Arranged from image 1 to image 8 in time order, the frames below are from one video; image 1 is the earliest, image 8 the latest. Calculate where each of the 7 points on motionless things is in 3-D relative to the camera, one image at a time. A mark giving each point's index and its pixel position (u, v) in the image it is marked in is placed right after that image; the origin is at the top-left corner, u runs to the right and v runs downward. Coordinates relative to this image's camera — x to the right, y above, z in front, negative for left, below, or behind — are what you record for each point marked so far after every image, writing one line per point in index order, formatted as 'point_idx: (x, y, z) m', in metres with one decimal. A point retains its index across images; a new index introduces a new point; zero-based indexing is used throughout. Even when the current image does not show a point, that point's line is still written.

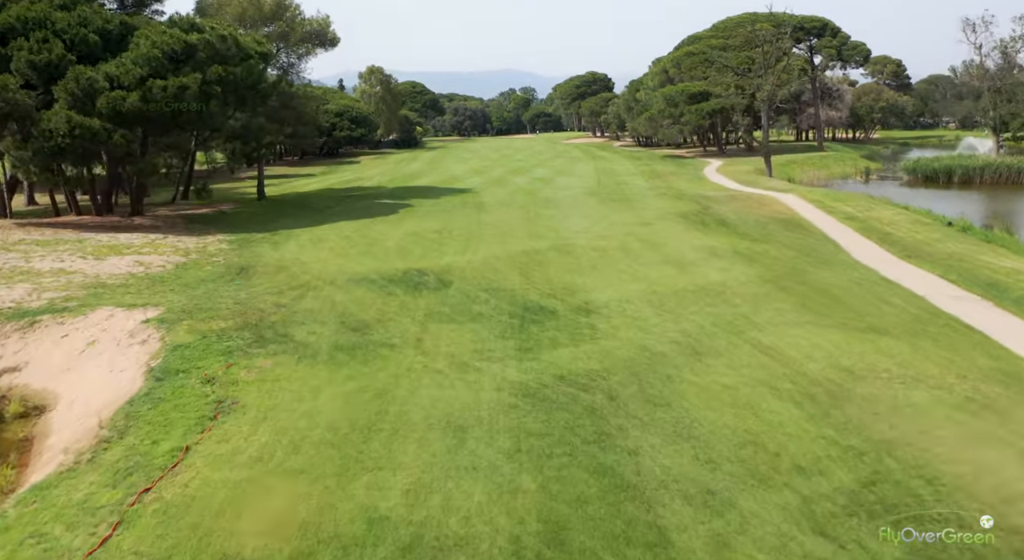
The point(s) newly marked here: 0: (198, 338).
0: (-4.7, -0.9, +11.6) m
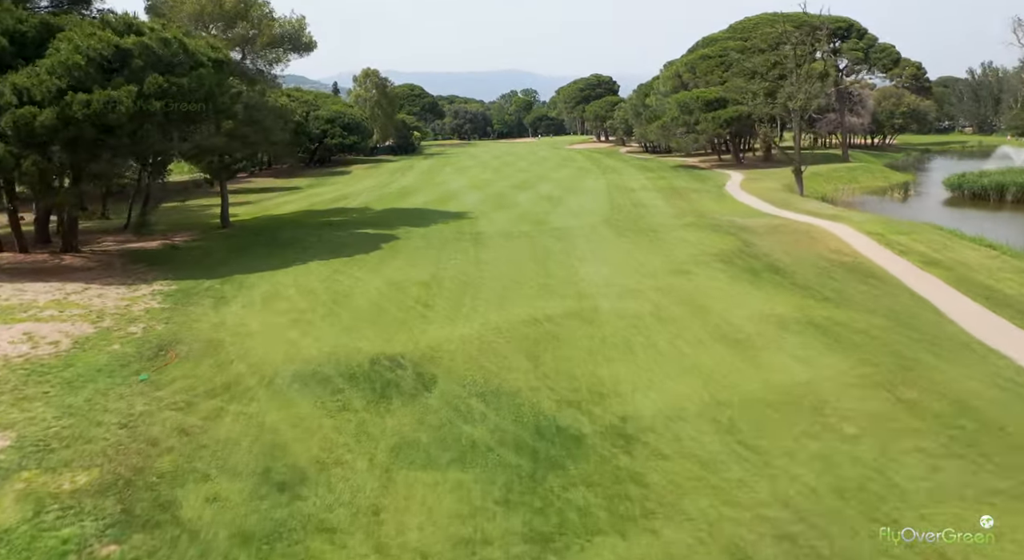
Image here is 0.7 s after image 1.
0: (-4.6, -2.2, +7.4) m
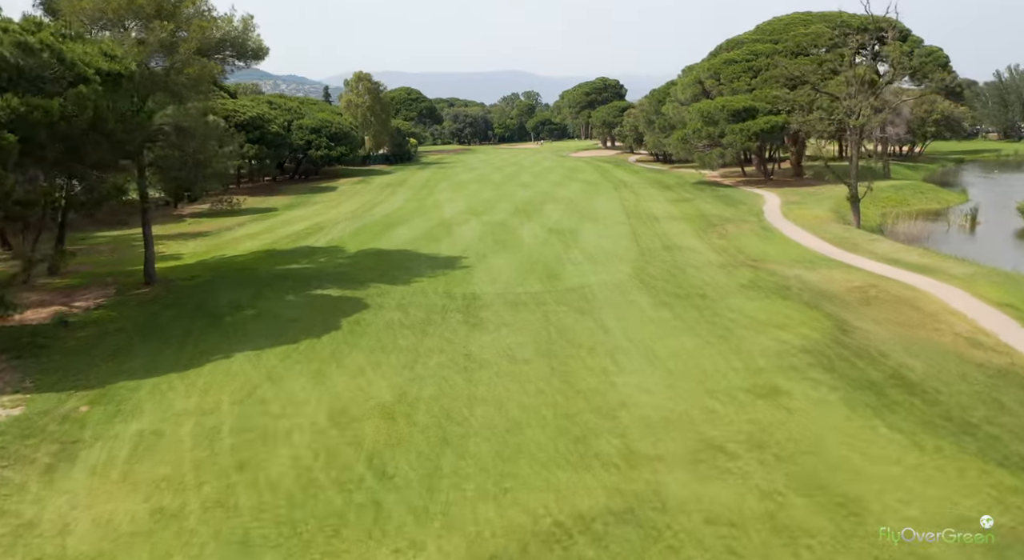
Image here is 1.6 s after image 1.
0: (-4.5, -4.1, +1.5) m
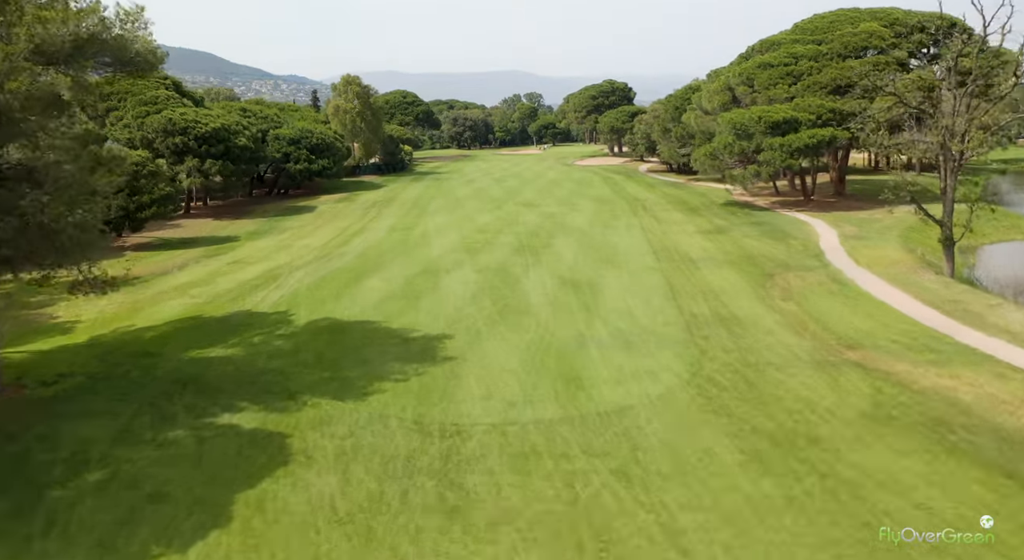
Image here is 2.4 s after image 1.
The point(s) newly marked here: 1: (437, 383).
0: (-4.5, -6.2, -5.2) m
1: (-1.5, -2.0, +14.9) m
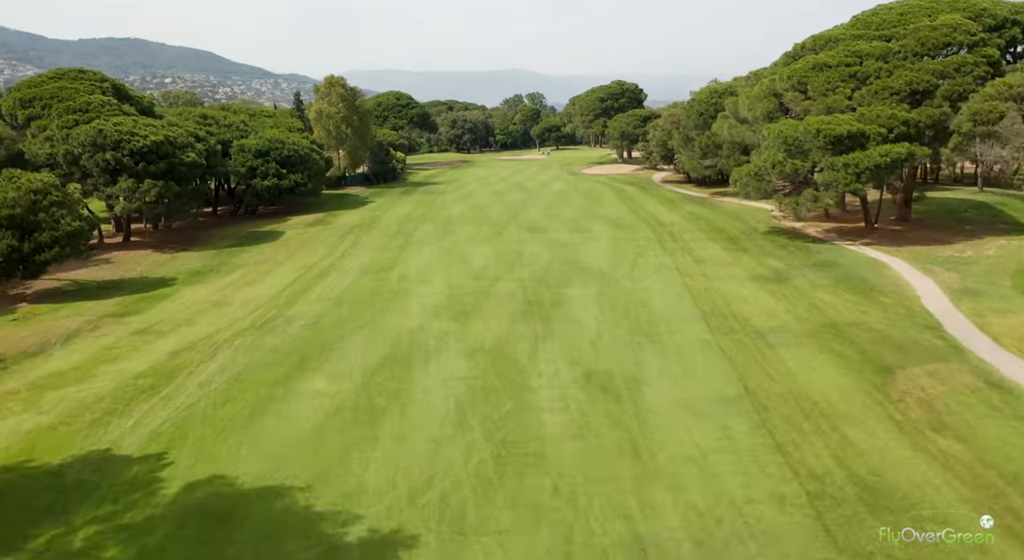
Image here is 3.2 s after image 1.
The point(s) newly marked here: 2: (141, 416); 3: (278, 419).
0: (-4.4, -8.4, -13.1) m
1: (-1.4, -4.2, +7.1) m
2: (-7.3, -2.8, +14.8) m
3: (-4.7, -2.7, +14.9) m
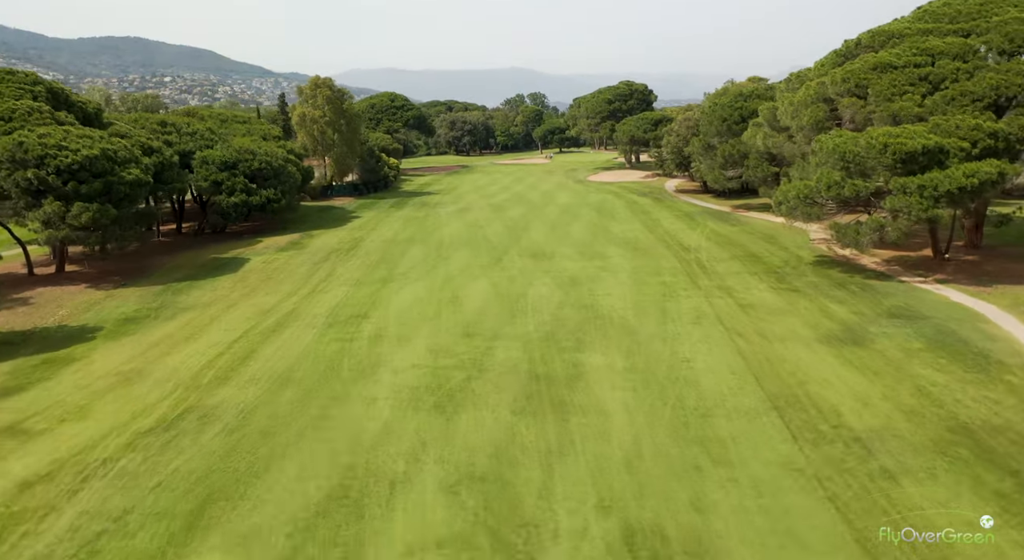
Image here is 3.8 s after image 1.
0: (-4.4, -10.1, -19.2) m
1: (-1.4, -5.9, +1.0) m
2: (-7.3, -4.5, +8.7) m
3: (-4.6, -4.5, +8.8) m
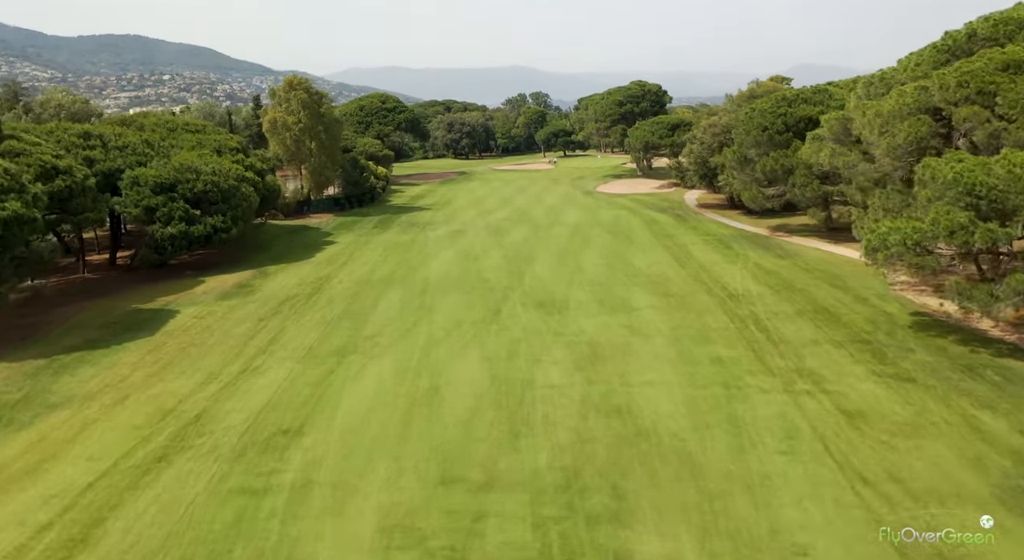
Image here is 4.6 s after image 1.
0: (-4.5, -12.5, -27.5) m
1: (-1.4, -8.2, -7.3) m
2: (-7.3, -6.8, +0.4) m
3: (-4.6, -6.7, +0.5) m
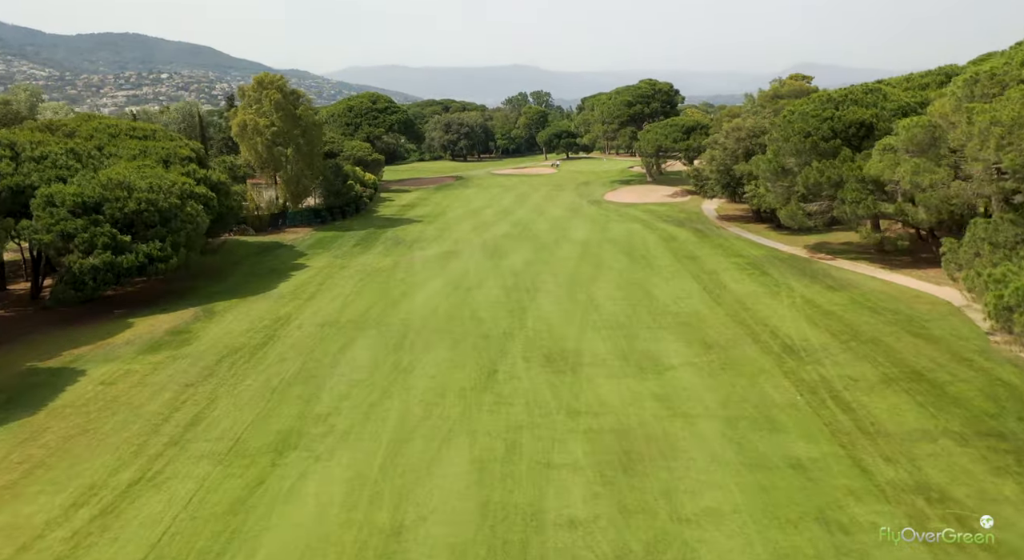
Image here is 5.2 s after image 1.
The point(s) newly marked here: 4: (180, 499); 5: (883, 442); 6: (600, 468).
0: (-4.5, -14.1, -34.0) m
1: (-1.4, -9.9, -13.9) m
2: (-7.3, -8.4, -6.2) m
3: (-4.6, -8.4, -6.1) m
4: (-6.8, -4.5, +15.0) m
5: (+8.5, -3.7, +16.9) m
6: (+1.9, -4.1, +16.5) m
